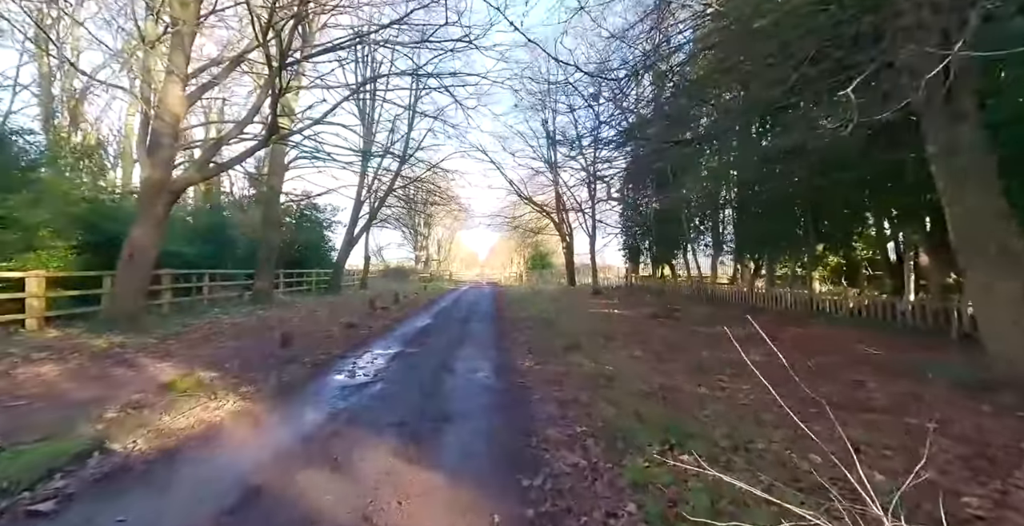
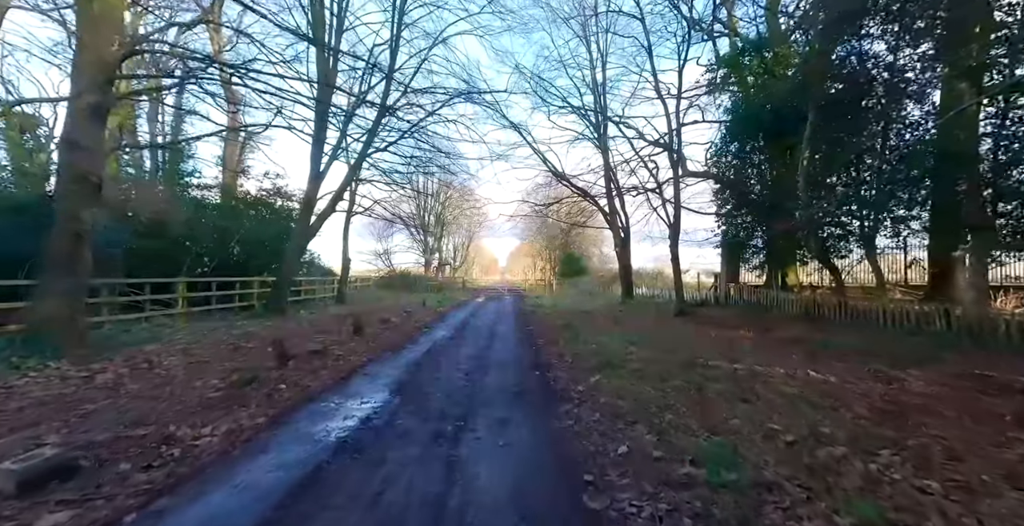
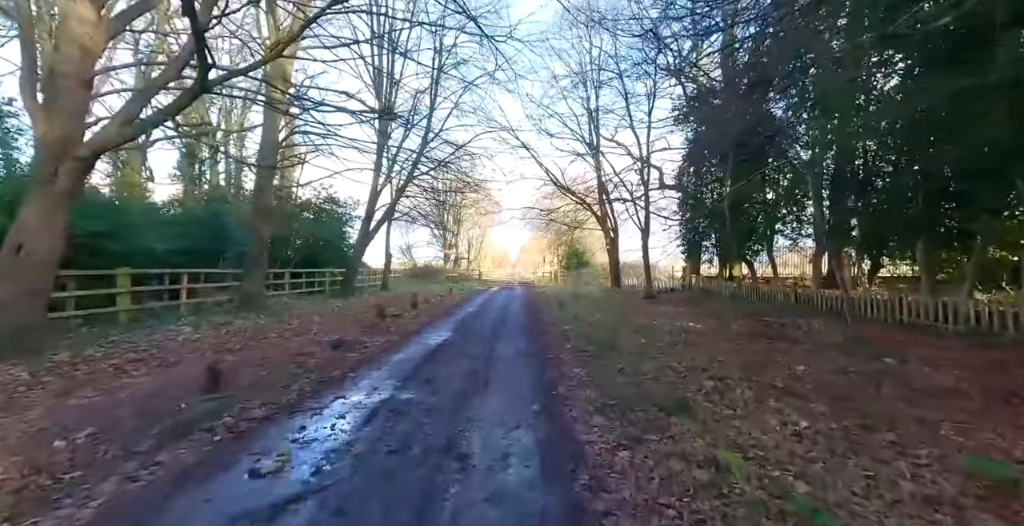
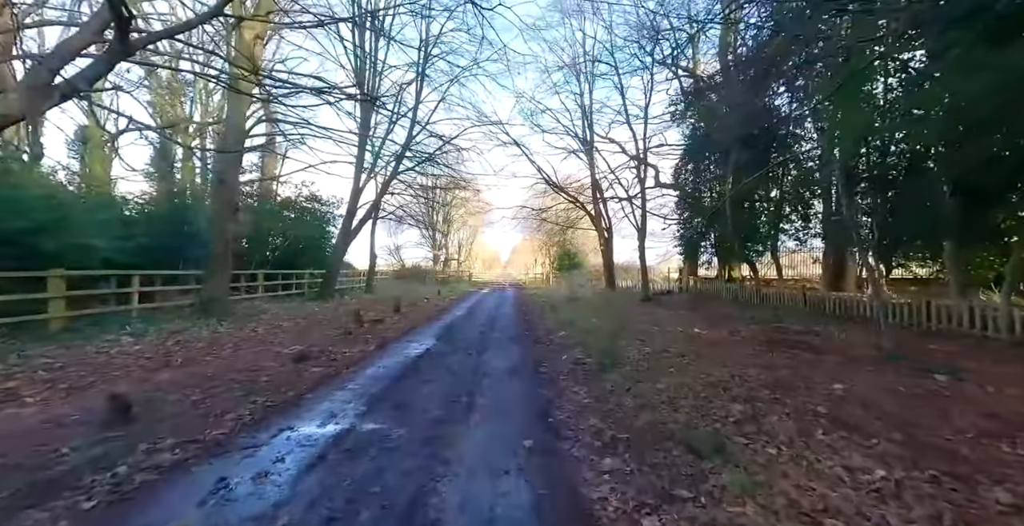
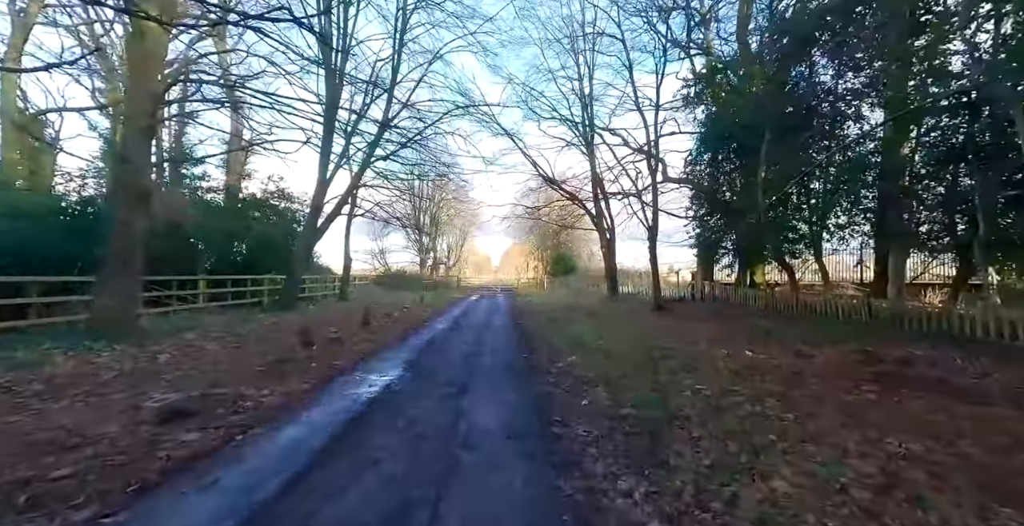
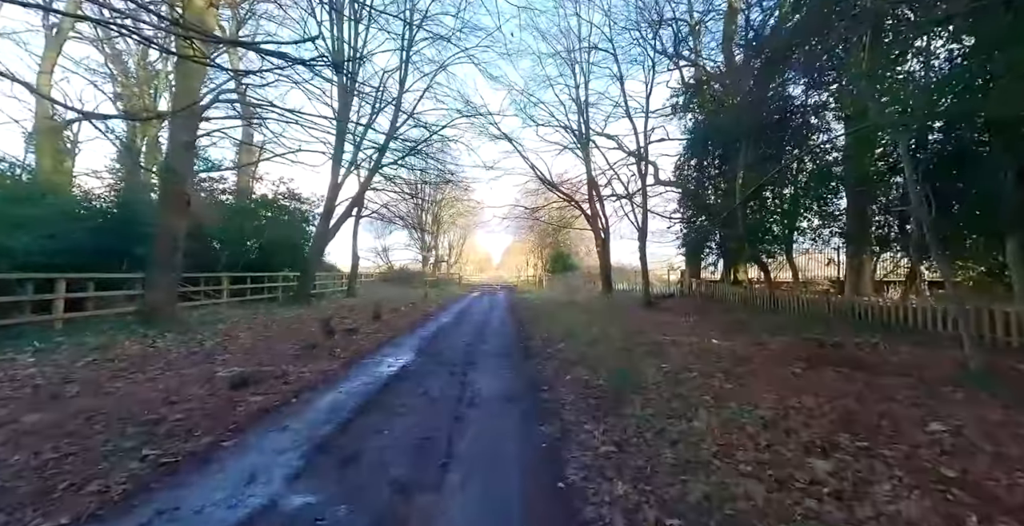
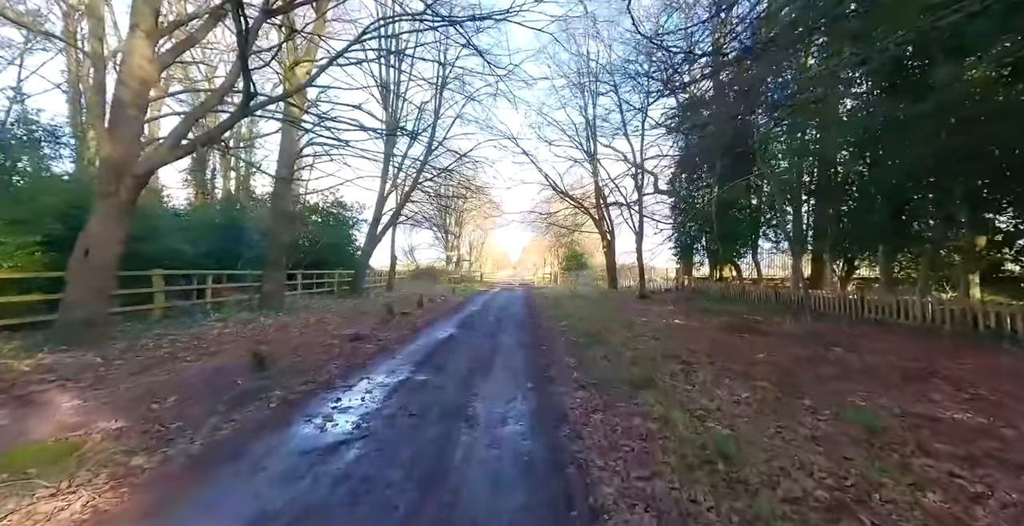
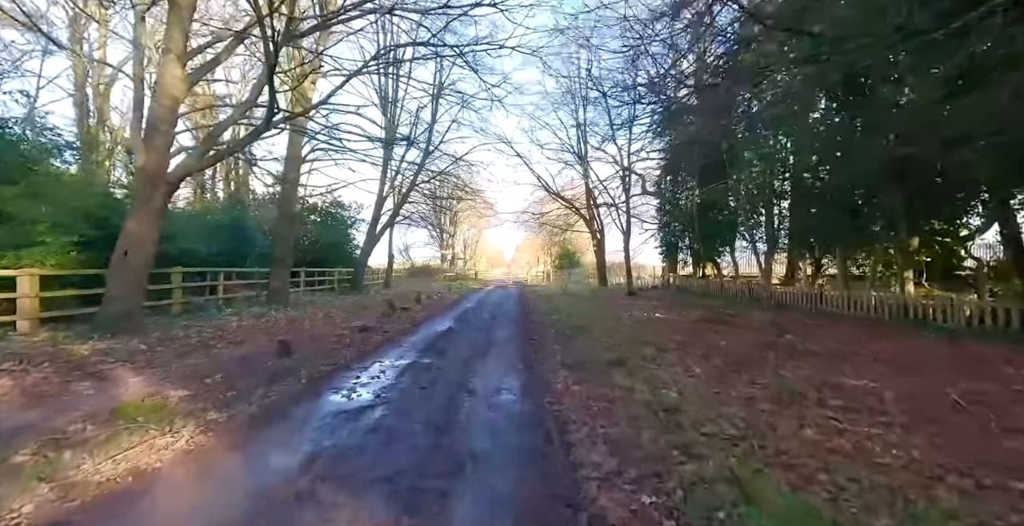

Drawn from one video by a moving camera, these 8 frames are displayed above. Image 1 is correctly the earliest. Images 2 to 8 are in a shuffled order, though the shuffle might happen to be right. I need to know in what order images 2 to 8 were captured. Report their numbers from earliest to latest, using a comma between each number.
8, 7, 3, 4, 6, 5, 2
